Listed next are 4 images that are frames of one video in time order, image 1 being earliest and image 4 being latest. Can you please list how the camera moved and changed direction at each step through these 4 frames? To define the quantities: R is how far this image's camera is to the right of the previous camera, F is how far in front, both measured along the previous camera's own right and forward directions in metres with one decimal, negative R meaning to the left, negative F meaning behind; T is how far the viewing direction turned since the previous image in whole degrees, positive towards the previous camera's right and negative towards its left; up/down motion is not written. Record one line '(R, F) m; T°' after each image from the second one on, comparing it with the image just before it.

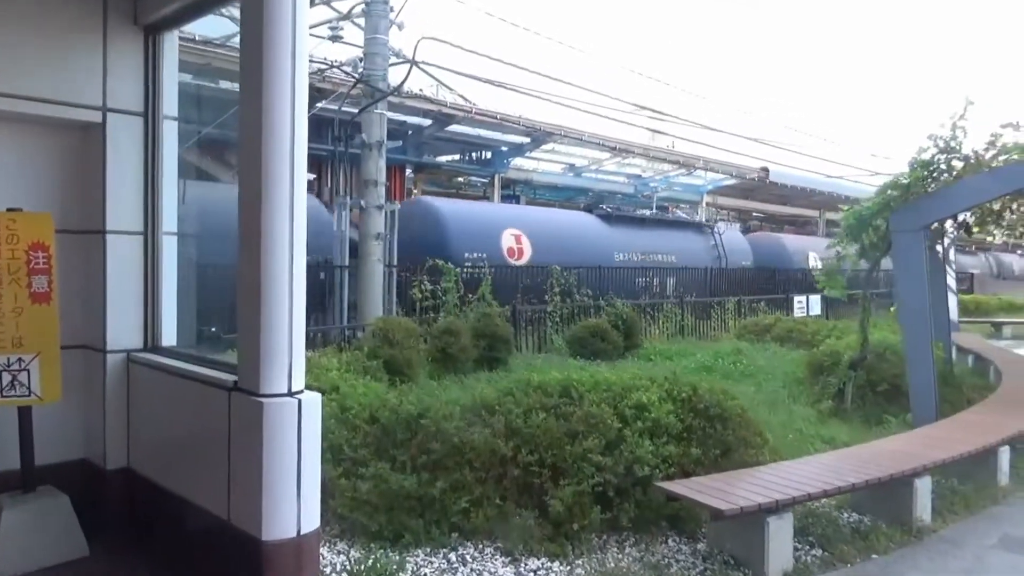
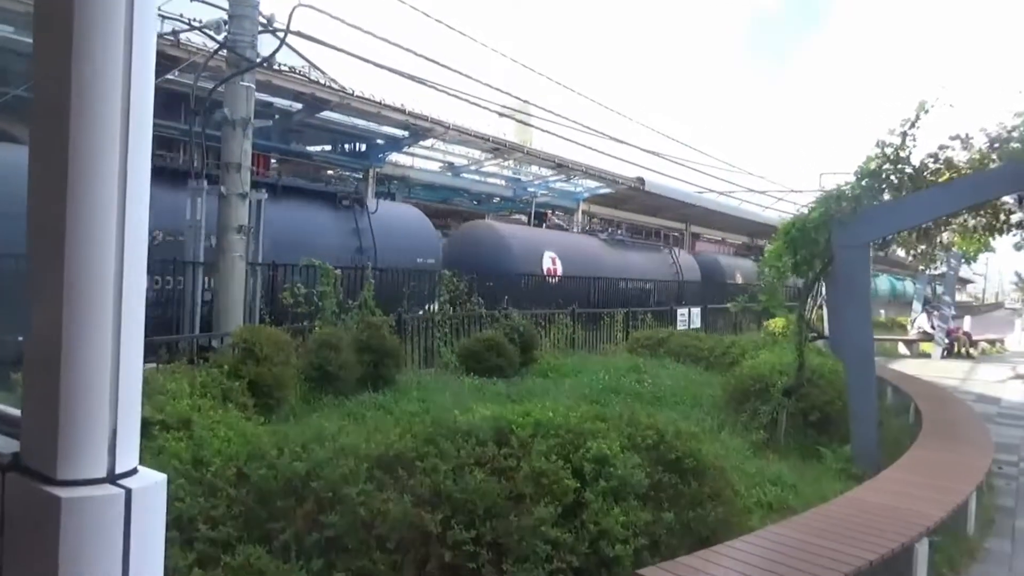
(-0.3, +1.2) m; +10°
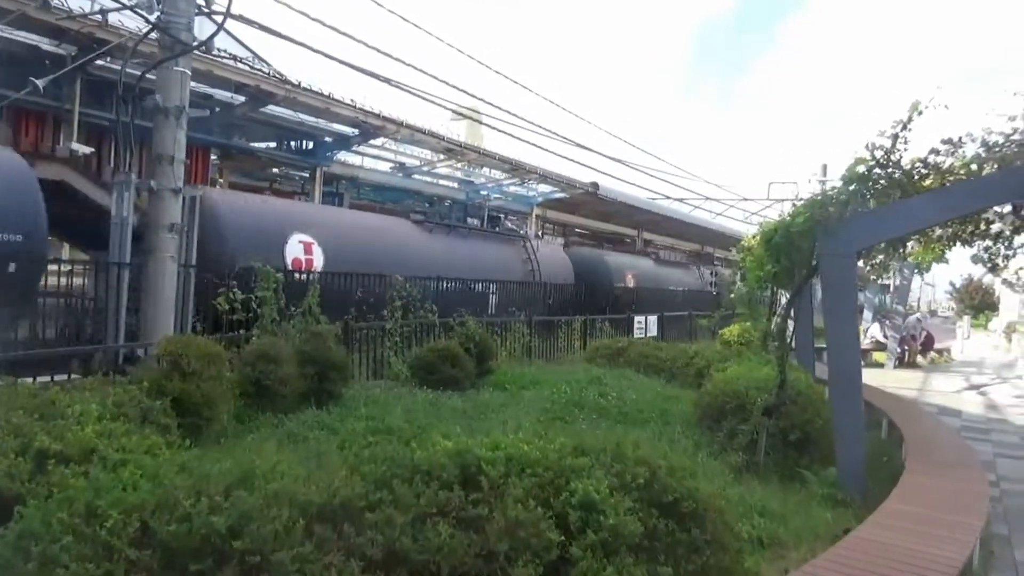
(-0.1, +0.6) m; +4°
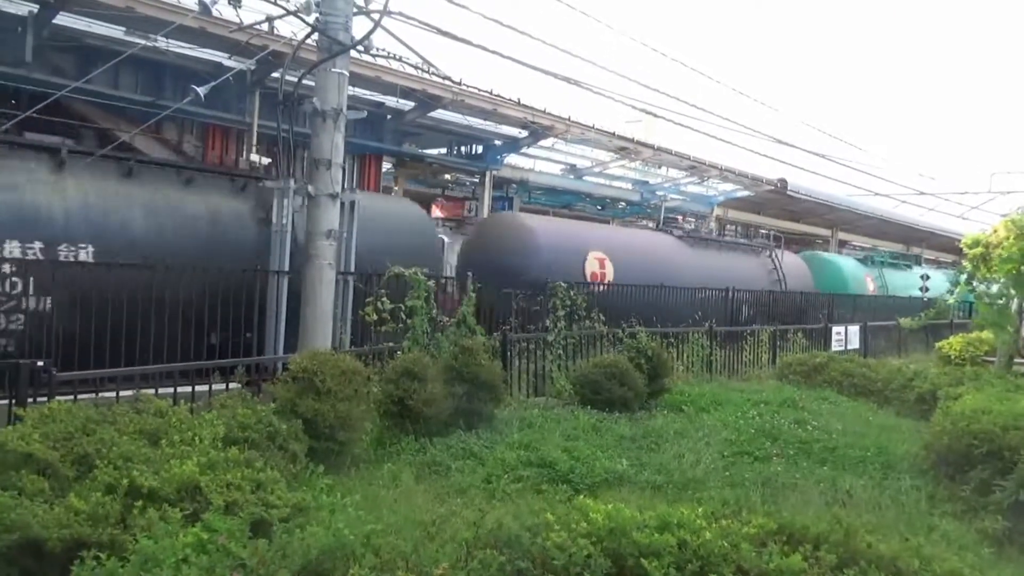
(0.0, +1.0) m; -13°
